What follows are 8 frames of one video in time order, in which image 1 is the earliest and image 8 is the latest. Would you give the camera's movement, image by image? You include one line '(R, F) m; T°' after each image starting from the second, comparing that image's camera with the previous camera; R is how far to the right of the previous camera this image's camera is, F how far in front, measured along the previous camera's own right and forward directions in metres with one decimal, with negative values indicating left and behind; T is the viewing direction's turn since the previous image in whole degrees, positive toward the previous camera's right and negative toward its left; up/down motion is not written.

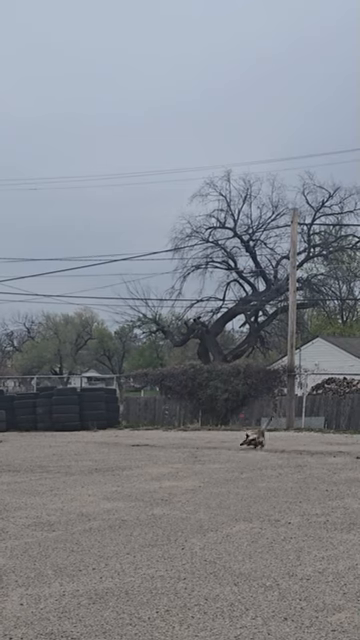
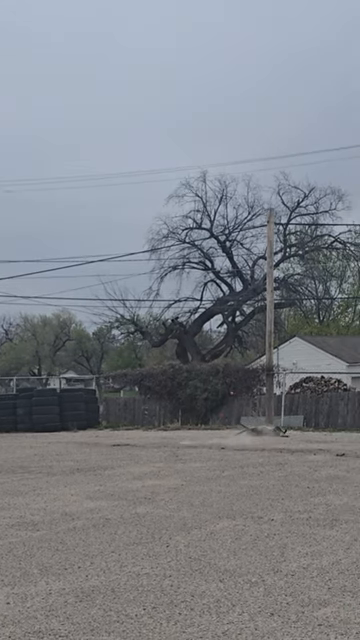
(-0.2, -0.1) m; +2°
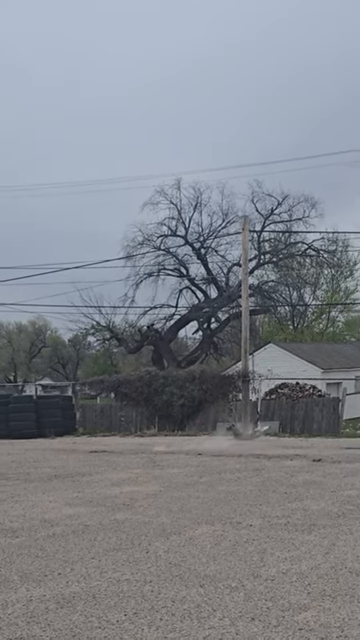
(-0.2, -0.1) m; +1°
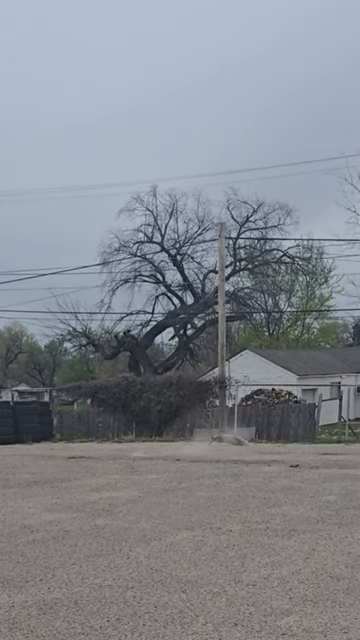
(-0.2, -0.1) m; +2°
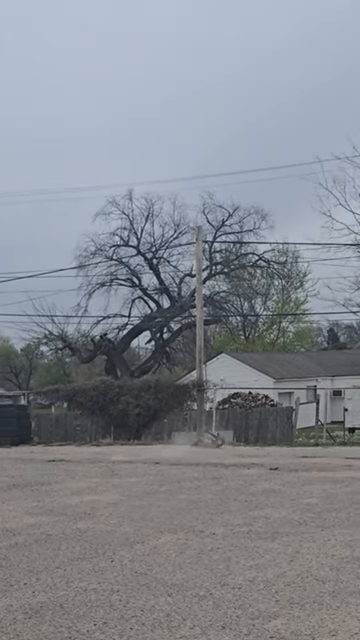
(-0.4, 0.0) m; +2°
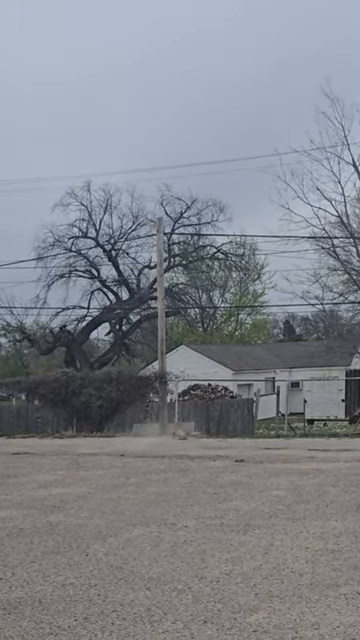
(-0.7, 0.0) m; +4°
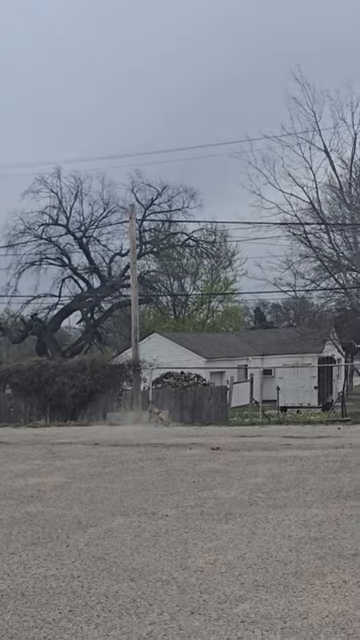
(-0.4, +0.1) m; +2°
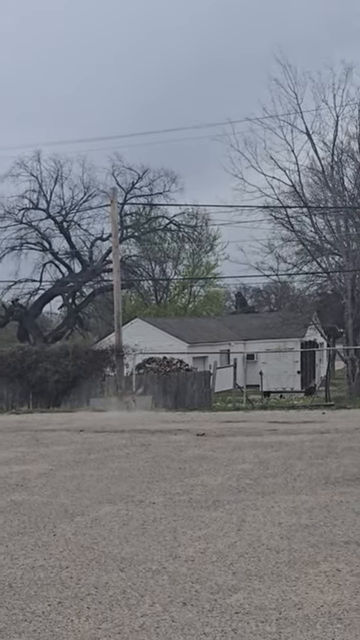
(-0.3, +0.1) m; +2°
